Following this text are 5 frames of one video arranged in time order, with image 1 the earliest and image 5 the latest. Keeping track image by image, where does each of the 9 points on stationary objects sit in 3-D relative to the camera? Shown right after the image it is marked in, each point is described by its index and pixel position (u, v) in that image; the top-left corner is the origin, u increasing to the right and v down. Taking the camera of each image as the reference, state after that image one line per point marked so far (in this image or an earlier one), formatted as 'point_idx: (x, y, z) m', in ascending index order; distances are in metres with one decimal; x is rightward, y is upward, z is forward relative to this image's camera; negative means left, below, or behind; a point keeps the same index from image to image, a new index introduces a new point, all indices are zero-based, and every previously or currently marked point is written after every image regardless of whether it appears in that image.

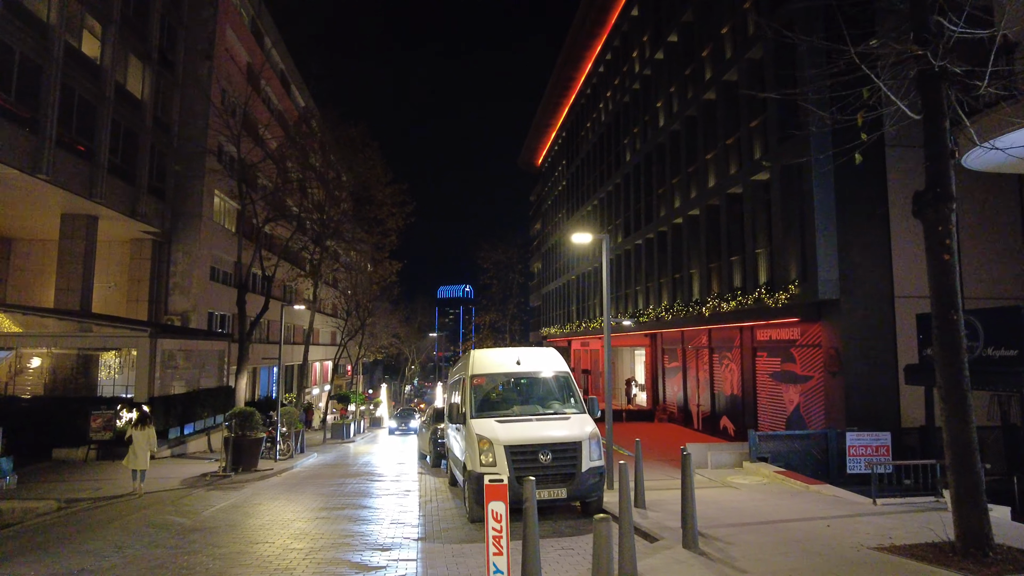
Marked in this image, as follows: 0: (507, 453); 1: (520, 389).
0: (-0.1, -2.2, +8.8) m
1: (+0.2, -1.6, +10.5) m
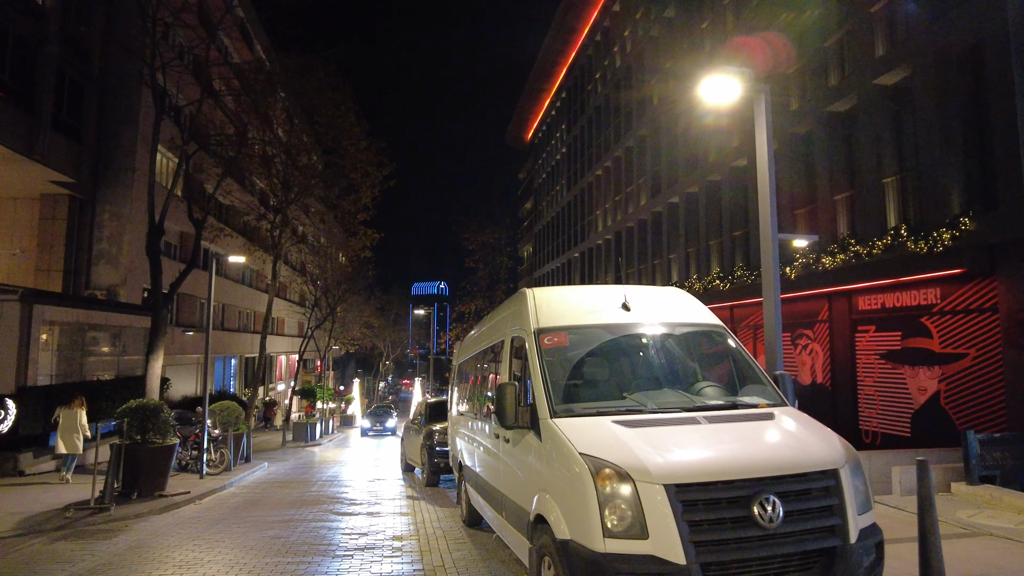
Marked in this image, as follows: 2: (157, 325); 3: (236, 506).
0: (+0.9, -1.2, +3.5) m
1: (+1.0, -0.5, +5.2) m
2: (-7.5, -0.8, +13.9) m
3: (-4.5, -3.6, +10.7) m
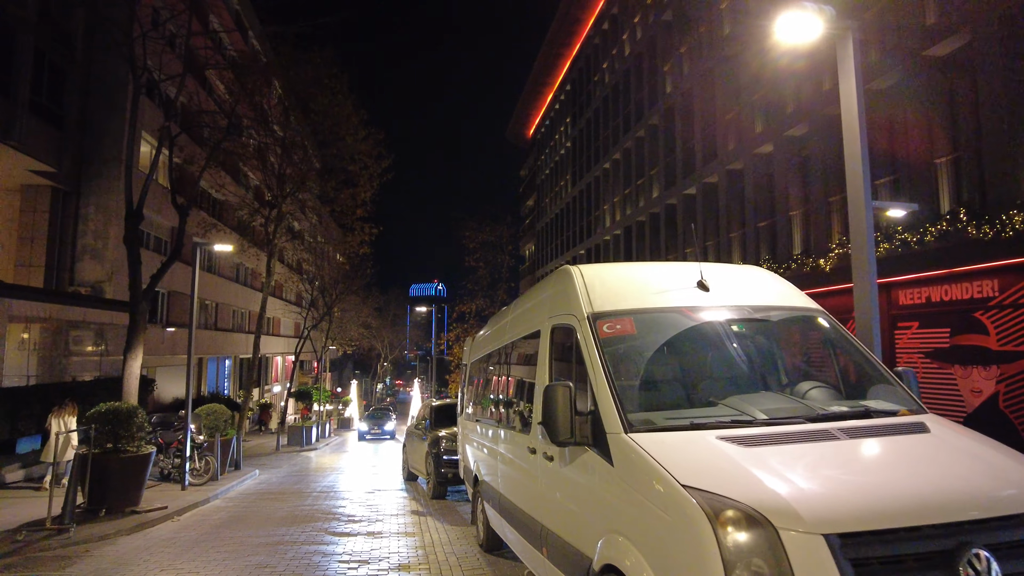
0: (+1.2, -1.0, +2.3) m
1: (+1.3, -0.4, +4.0) m
2: (-7.3, -0.6, +12.6) m
3: (-4.2, -3.4, +9.4) m
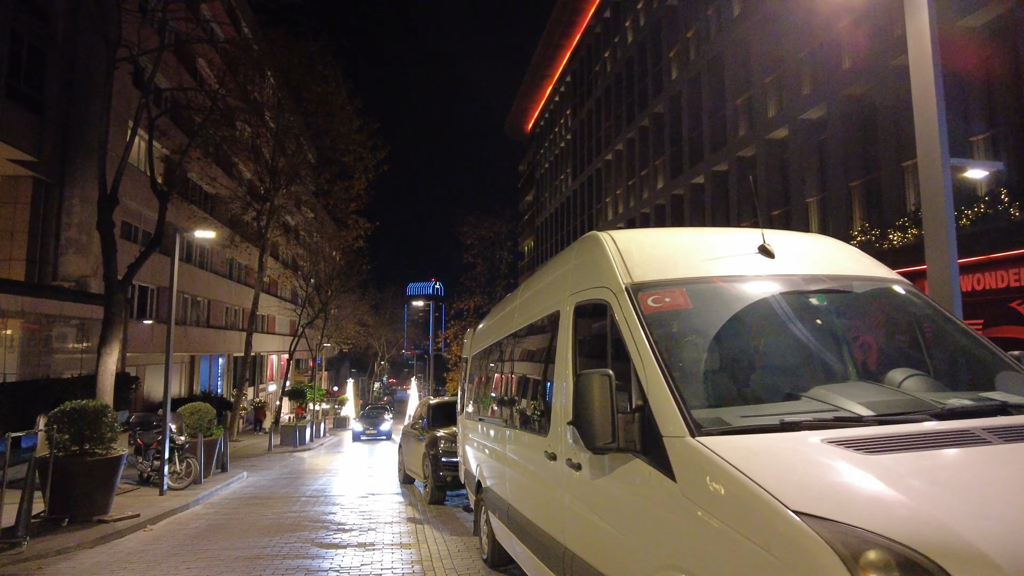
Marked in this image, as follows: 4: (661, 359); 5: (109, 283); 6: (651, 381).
0: (+1.3, -0.8, +1.5) m
1: (+1.4, -0.2, +3.2) m
2: (-7.2, -0.5, +11.8) m
3: (-4.1, -3.2, +8.6) m
4: (+0.6, -0.3, +2.8) m
5: (-7.3, +0.1, +11.8) m
6: (+0.6, -0.4, +2.8) m
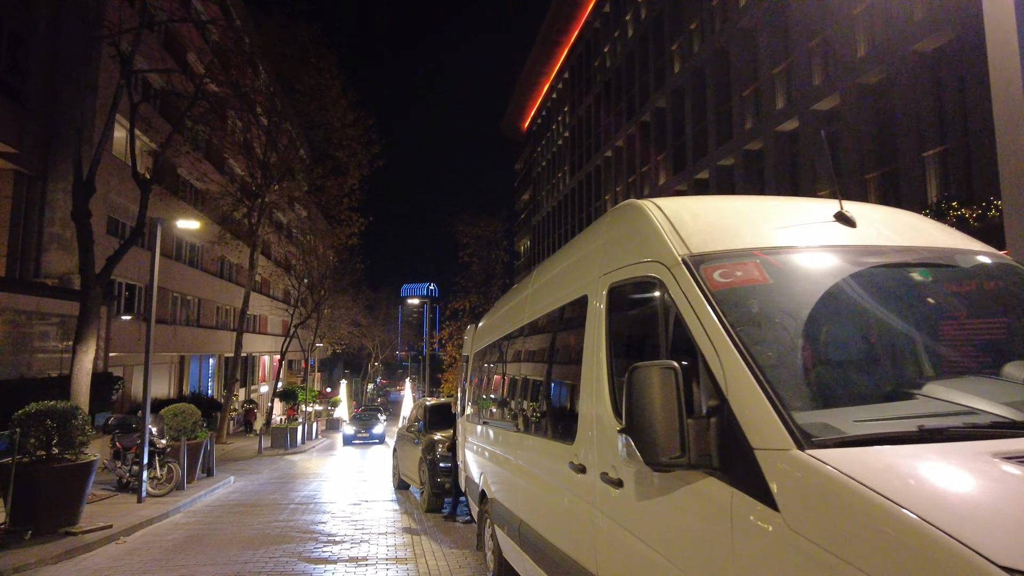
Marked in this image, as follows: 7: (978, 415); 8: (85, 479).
0: (+1.4, -0.7, +0.9) m
1: (+1.5, -0.1, +2.6) m
2: (-7.2, -0.4, +11.1) m
3: (-4.1, -3.1, +7.9) m
4: (+0.7, -0.2, +2.2) m
5: (-7.3, +0.2, +11.1) m
6: (+0.7, -0.3, +2.2) m
7: (+1.4, -0.4, +2.0) m
8: (-5.3, -2.4, +8.1) m
